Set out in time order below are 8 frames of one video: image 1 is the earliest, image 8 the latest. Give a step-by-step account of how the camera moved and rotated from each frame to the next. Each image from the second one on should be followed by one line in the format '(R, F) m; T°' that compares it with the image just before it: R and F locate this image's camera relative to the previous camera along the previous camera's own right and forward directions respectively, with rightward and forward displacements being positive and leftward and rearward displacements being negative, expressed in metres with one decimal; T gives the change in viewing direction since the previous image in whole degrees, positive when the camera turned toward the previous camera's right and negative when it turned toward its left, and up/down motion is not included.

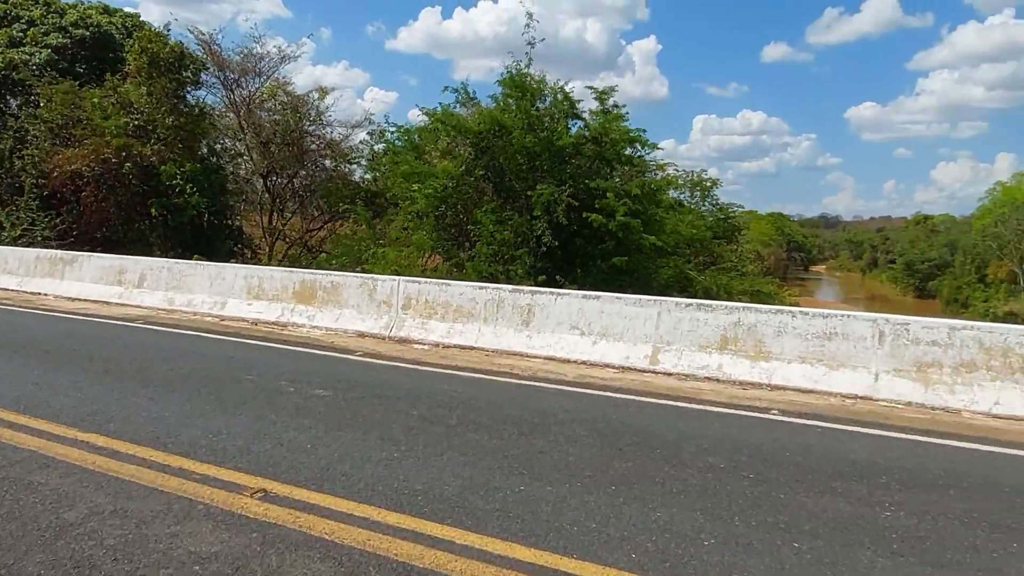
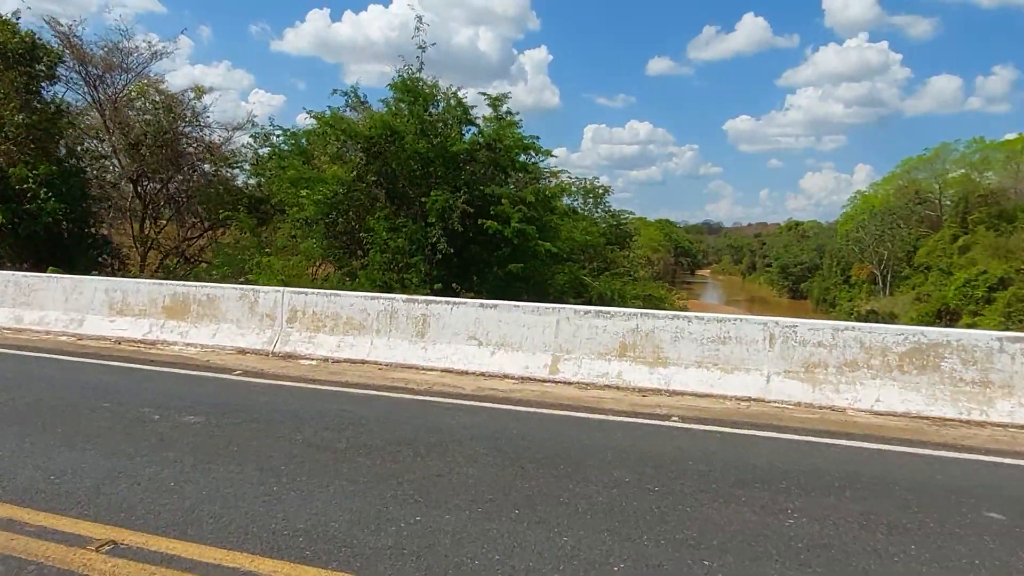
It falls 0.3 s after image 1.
(0.0, +0.3) m; +8°
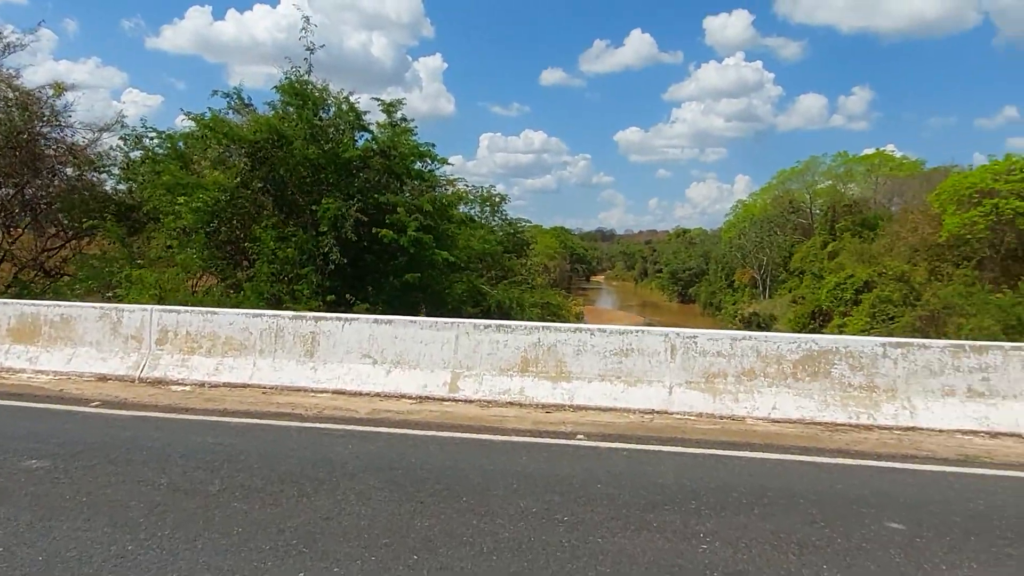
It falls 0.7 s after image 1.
(0.0, +0.3) m; +8°
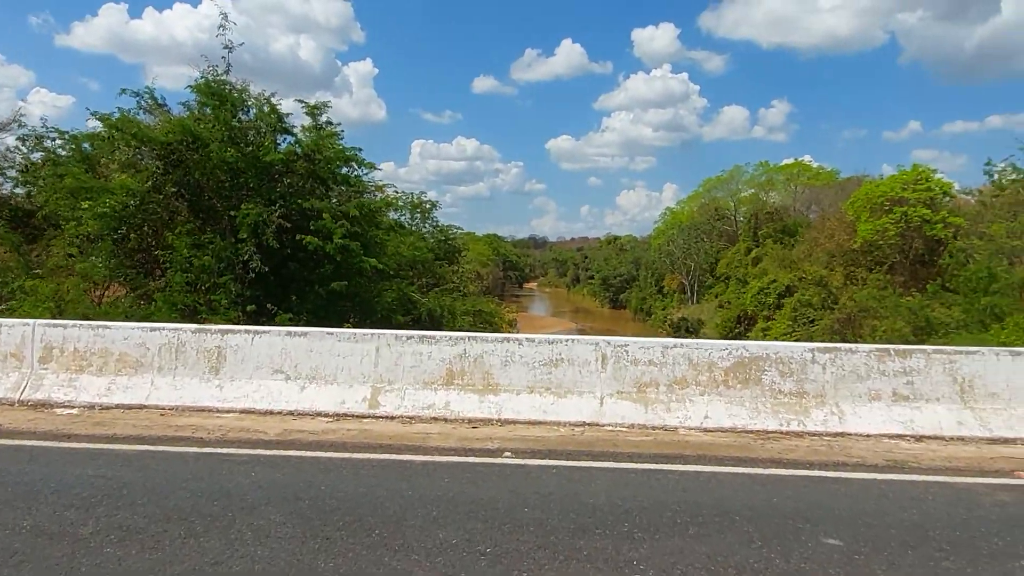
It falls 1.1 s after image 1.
(+0.1, +0.3) m; +5°
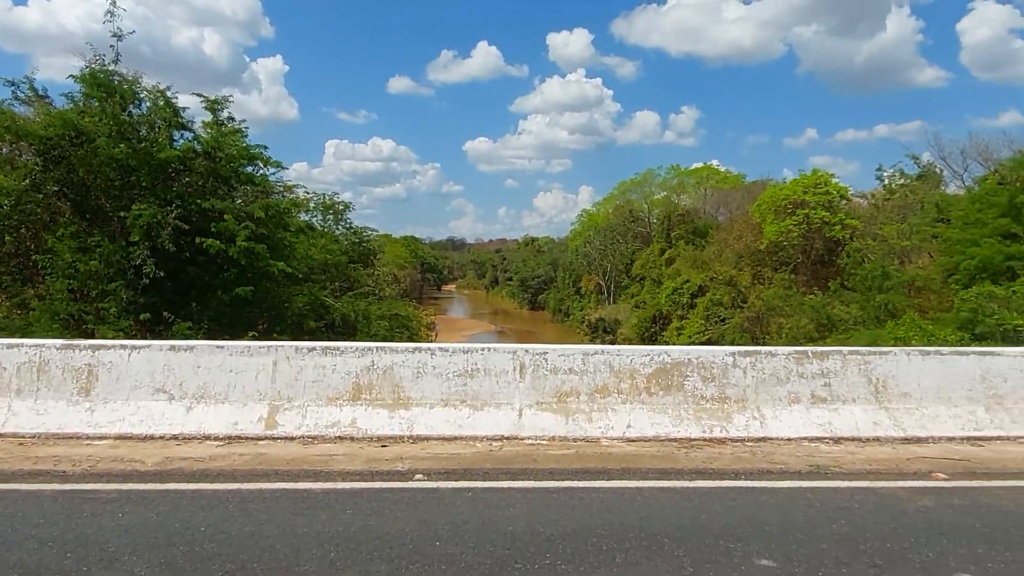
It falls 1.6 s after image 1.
(+0.1, +0.4) m; +7°
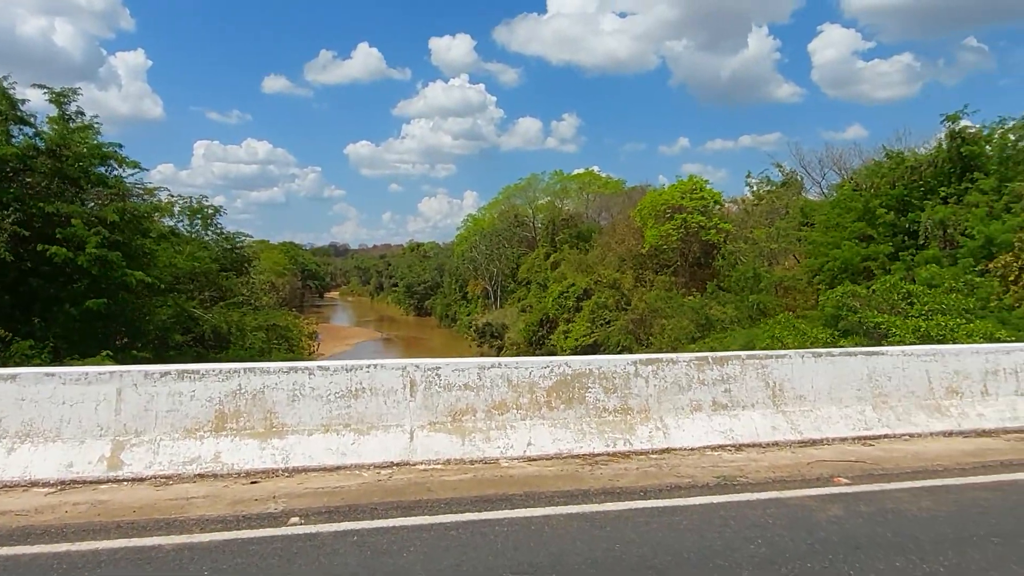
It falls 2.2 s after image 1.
(0.0, +0.5) m; +9°
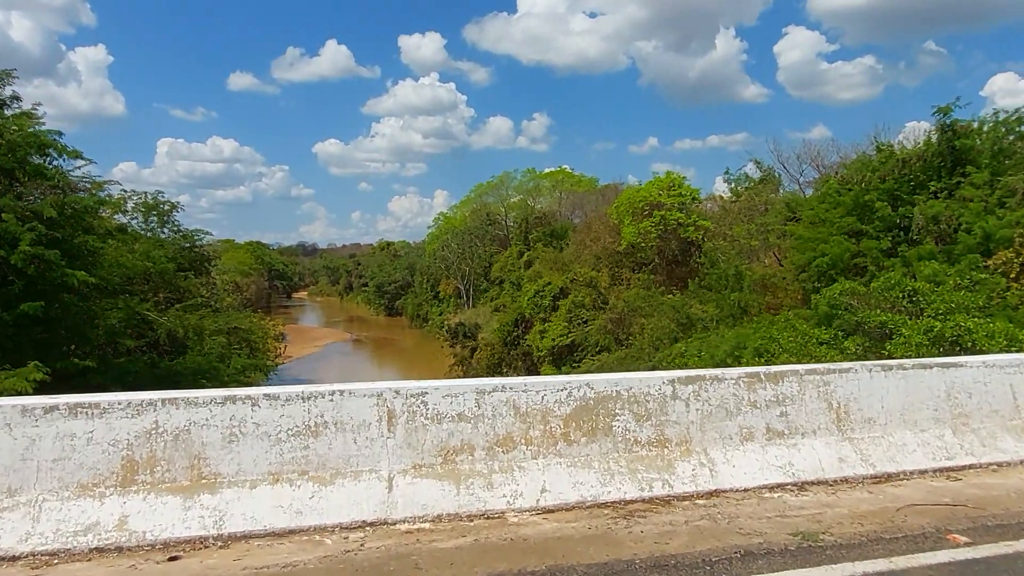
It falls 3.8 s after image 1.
(-0.2, +1.3) m; +2°
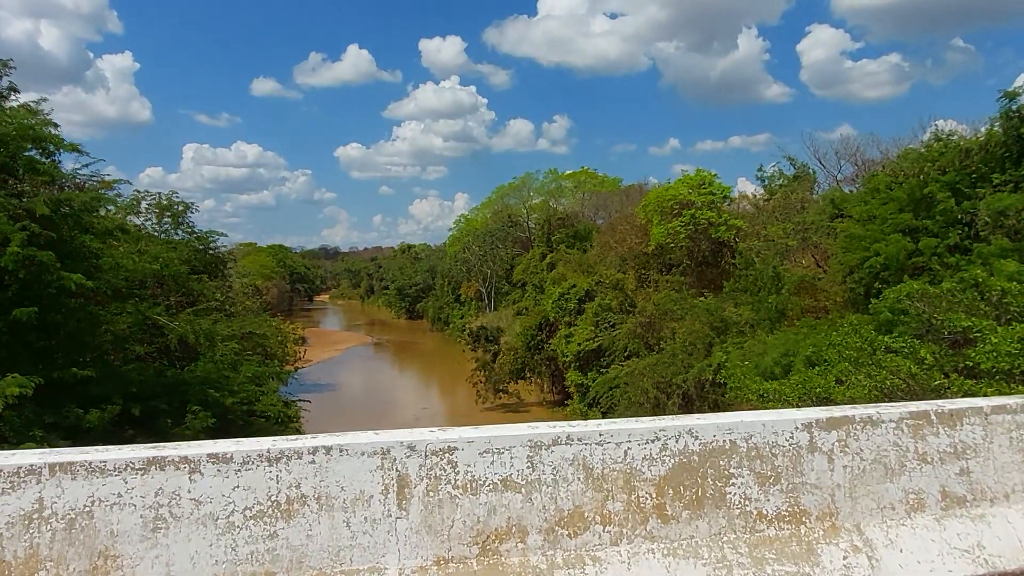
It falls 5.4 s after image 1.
(-0.2, +1.5) m; -2°
